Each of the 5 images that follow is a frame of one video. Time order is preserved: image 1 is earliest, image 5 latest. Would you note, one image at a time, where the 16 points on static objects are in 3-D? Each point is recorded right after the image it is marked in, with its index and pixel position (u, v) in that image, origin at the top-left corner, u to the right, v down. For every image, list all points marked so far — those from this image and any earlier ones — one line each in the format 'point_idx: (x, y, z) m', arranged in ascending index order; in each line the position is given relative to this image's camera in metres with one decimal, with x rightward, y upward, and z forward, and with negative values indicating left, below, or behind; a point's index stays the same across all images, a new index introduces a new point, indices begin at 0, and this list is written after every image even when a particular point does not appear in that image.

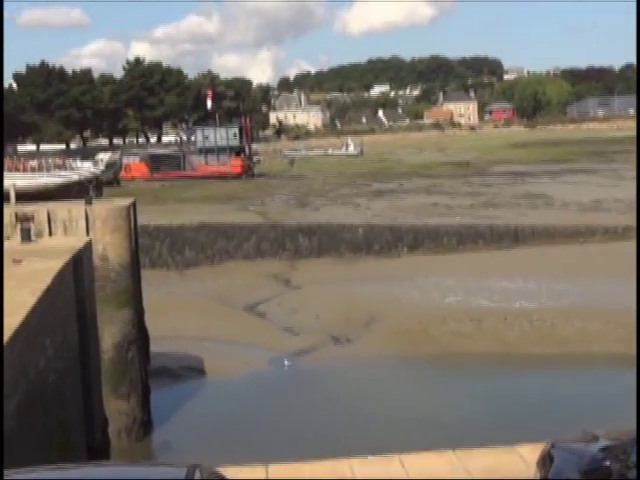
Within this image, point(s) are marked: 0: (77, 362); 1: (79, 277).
0: (-3.6, -1.8, +19.1) m
1: (-3.7, -0.6, +19.5) m
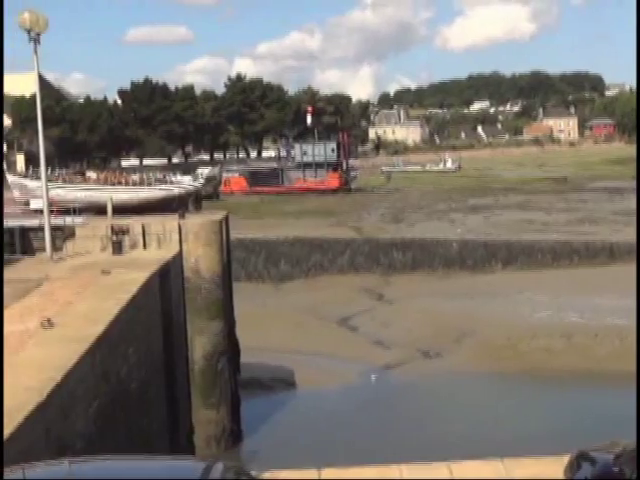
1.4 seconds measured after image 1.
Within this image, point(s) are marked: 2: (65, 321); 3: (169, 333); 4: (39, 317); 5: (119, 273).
0: (-2.4, -2.0, +19.7) m
1: (-2.4, -0.8, +20.1) m
2: (-3.5, -1.1, +17.7) m
3: (-2.4, -1.4, +20.1) m
4: (-3.9, -1.1, +18.0) m
5: (-3.0, -0.5, +19.4) m
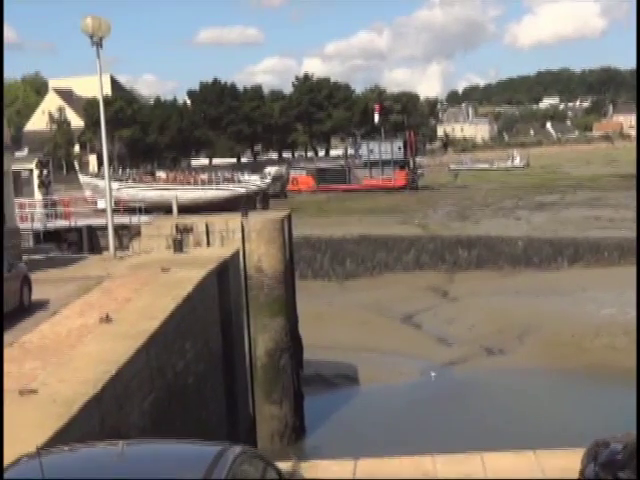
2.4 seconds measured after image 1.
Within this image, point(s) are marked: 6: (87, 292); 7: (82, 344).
0: (-1.6, -1.9, +20.1) m
1: (-1.5, -0.7, +20.5) m
2: (-2.8, -1.1, +18.1) m
3: (-1.5, -1.4, +20.5) m
4: (-3.2, -1.0, +18.5) m
5: (-2.2, -0.5, +19.8) m
6: (-3.5, -0.8, +19.4) m
7: (-3.2, -1.4, +17.4) m
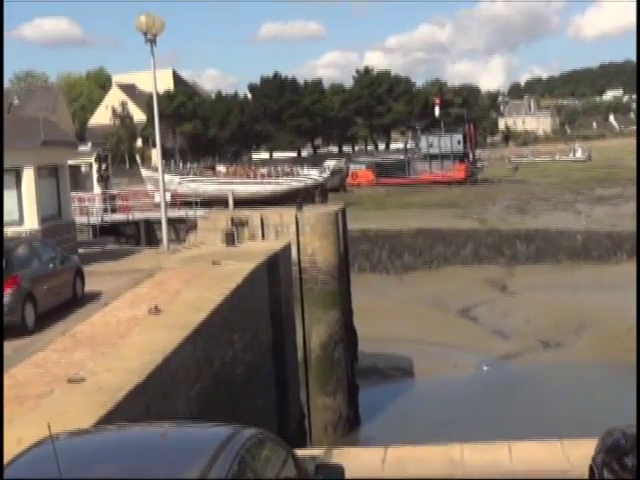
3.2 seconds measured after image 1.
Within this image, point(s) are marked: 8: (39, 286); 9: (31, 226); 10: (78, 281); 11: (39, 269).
0: (-0.8, -1.8, +20.3) m
1: (-0.7, -0.6, +20.7) m
2: (-2.1, -1.0, +18.5) m
3: (-0.7, -1.3, +20.7) m
4: (-2.5, -0.9, +18.8) m
5: (-1.4, -0.4, +20.1) m
6: (-2.8, -0.7, +19.8) m
7: (-2.6, -1.3, +17.8) m
8: (-3.9, -0.7, +18.4) m
9: (-4.5, +0.2, +19.8) m
10: (-3.6, -0.6, +19.5) m
11: (-4.0, -0.4, +18.5) m
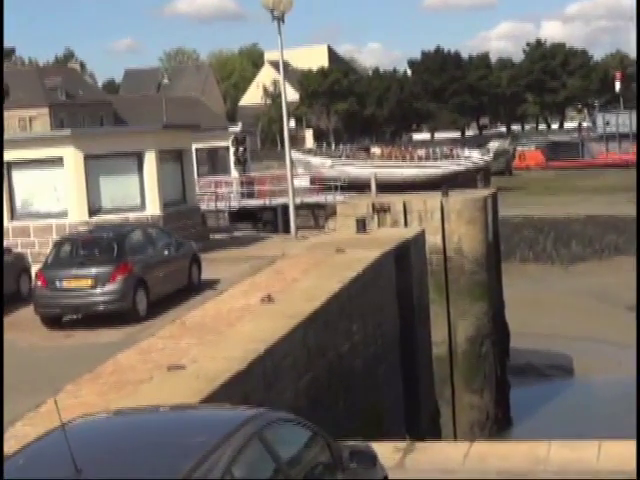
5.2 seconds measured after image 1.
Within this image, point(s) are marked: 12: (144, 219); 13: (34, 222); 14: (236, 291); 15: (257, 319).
0: (+1.1, -1.7, +19.0) m
1: (+1.3, -0.4, +19.4) m
2: (-0.5, -0.8, +17.5) m
3: (+1.3, -1.1, +19.4) m
4: (-0.8, -0.8, +17.9) m
5: (+0.5, -0.2, +18.9) m
6: (-0.9, -0.5, +18.8) m
7: (-1.1, -1.1, +16.9) m
8: (-2.3, -0.5, +17.7) m
9: (-2.5, +0.4, +19.2) m
10: (-1.8, -0.4, +18.7) m
11: (-2.3, -0.2, +17.9) m
12: (-2.7, +0.3, +19.1) m
13: (-4.1, +0.2, +18.2) m
14: (-1.2, -0.7, +18.2) m
15: (-0.9, -1.1, +16.9) m
